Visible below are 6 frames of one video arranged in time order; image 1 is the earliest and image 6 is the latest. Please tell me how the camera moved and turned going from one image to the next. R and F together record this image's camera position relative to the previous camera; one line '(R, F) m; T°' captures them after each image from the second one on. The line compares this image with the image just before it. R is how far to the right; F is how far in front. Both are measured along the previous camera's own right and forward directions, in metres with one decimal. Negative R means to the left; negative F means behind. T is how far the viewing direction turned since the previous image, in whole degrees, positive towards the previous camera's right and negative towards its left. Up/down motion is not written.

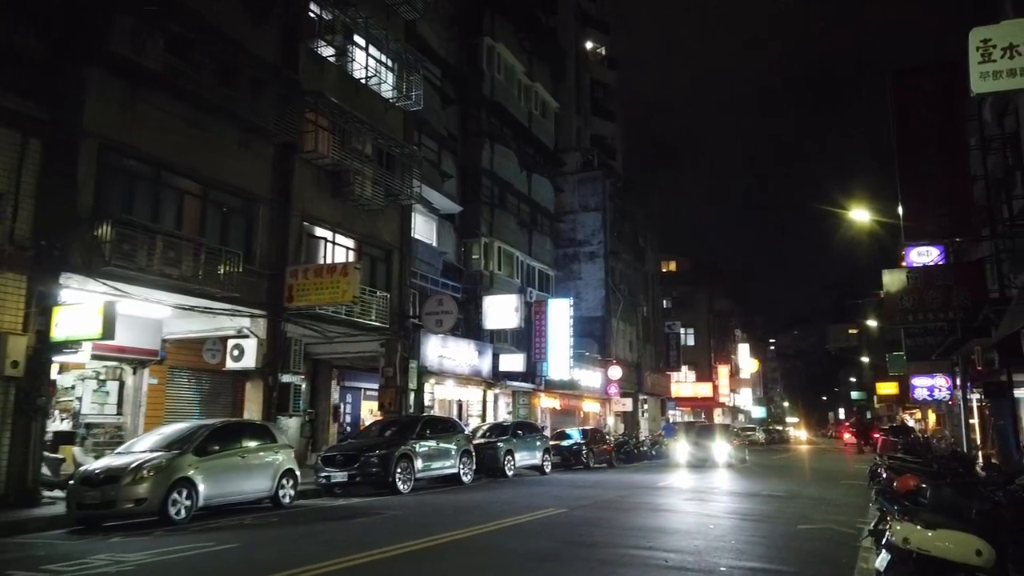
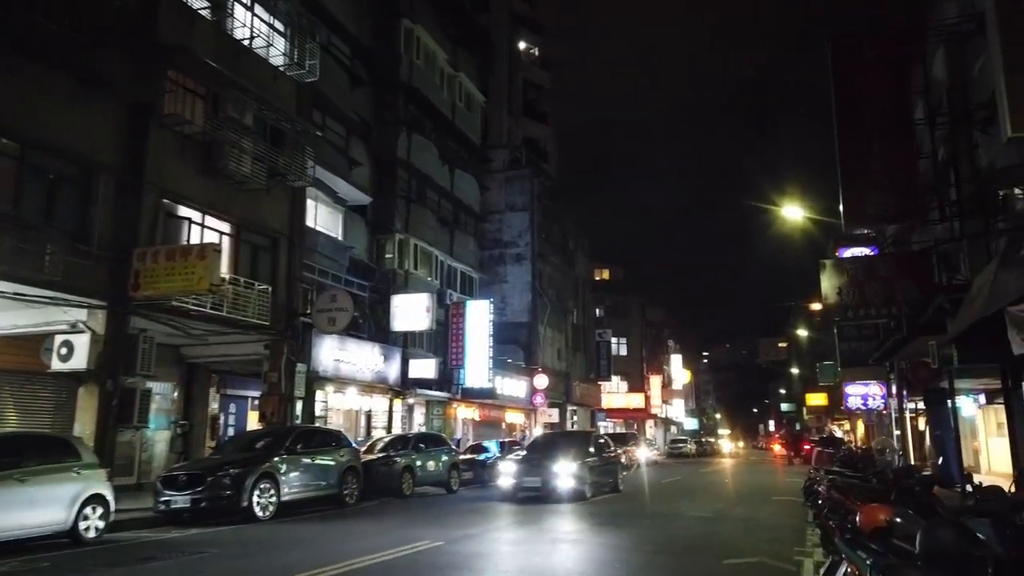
(+0.9, +2.3) m; +5°
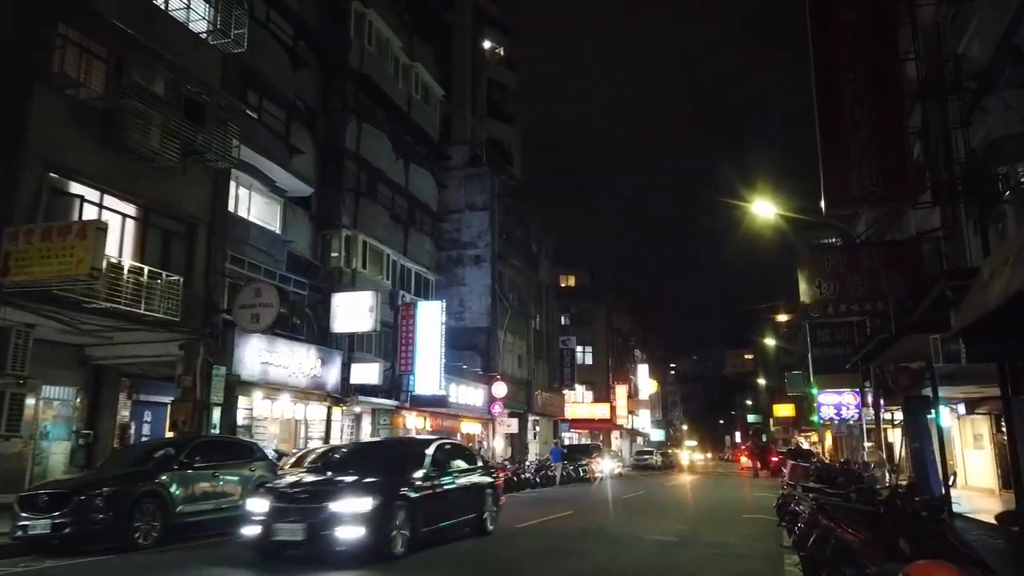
(+0.6, +1.8) m; +2°
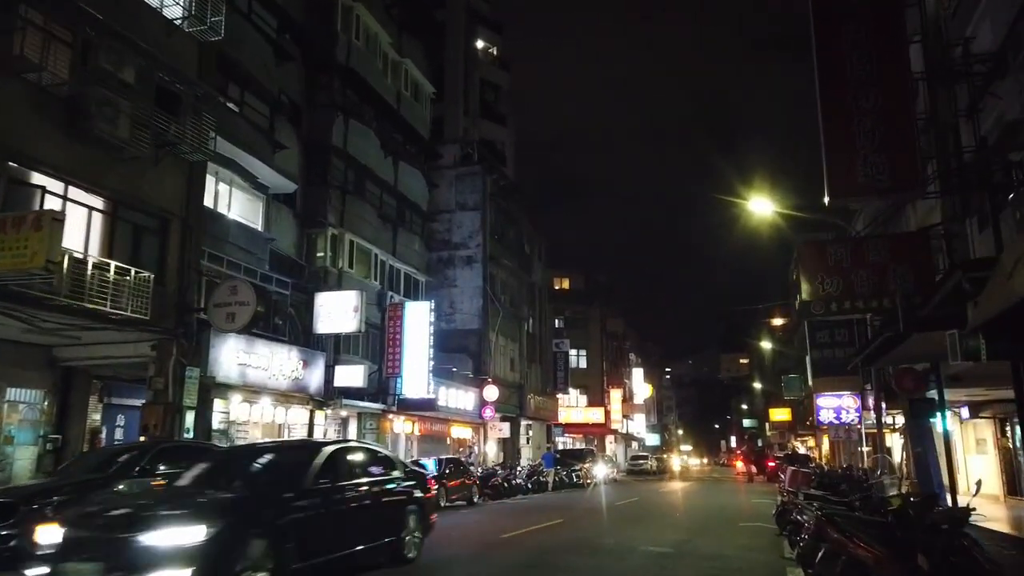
(+0.2, +0.7) m; 0°
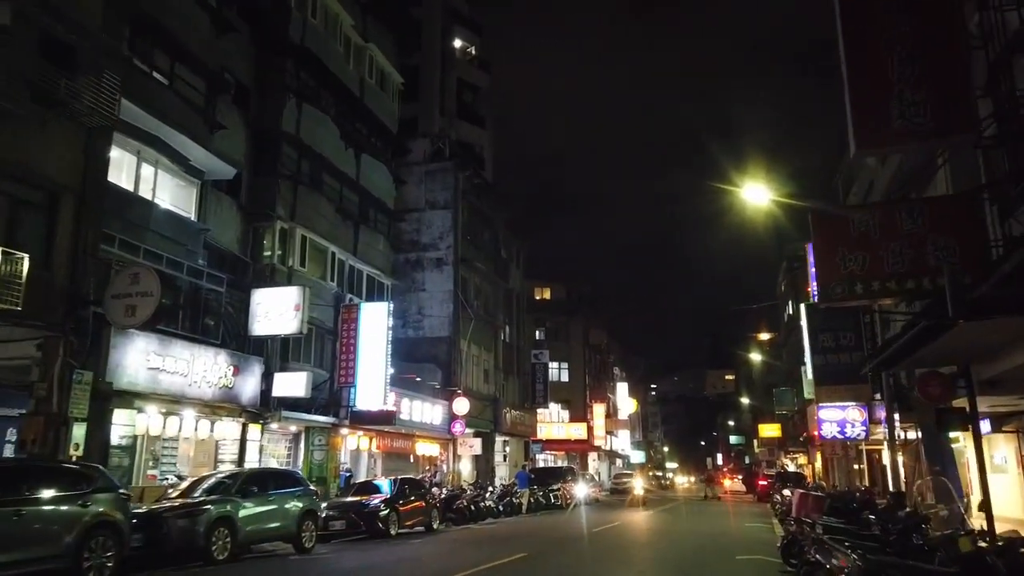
(+0.6, +2.5) m; +1°
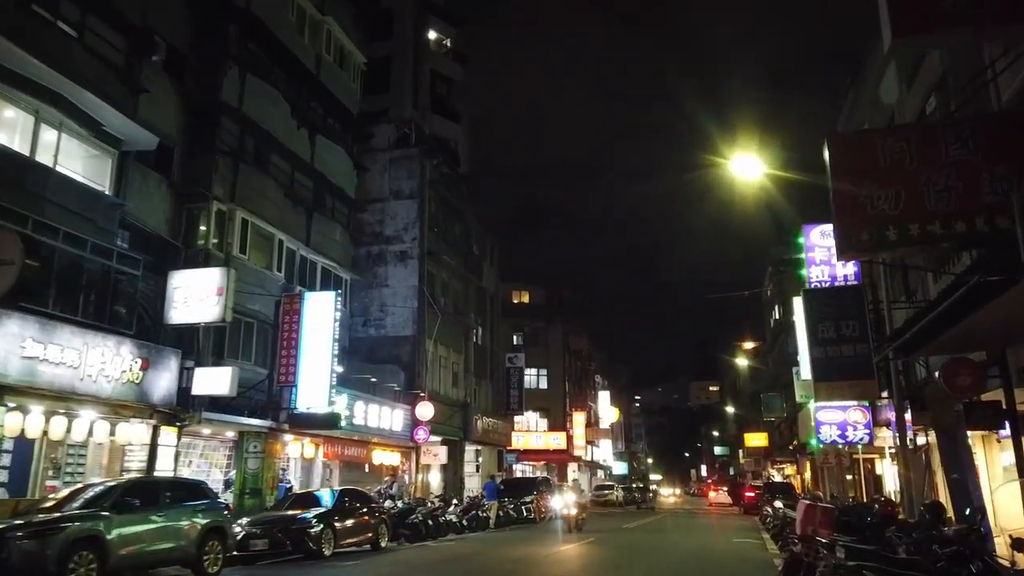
(+0.6, +2.3) m; +1°
